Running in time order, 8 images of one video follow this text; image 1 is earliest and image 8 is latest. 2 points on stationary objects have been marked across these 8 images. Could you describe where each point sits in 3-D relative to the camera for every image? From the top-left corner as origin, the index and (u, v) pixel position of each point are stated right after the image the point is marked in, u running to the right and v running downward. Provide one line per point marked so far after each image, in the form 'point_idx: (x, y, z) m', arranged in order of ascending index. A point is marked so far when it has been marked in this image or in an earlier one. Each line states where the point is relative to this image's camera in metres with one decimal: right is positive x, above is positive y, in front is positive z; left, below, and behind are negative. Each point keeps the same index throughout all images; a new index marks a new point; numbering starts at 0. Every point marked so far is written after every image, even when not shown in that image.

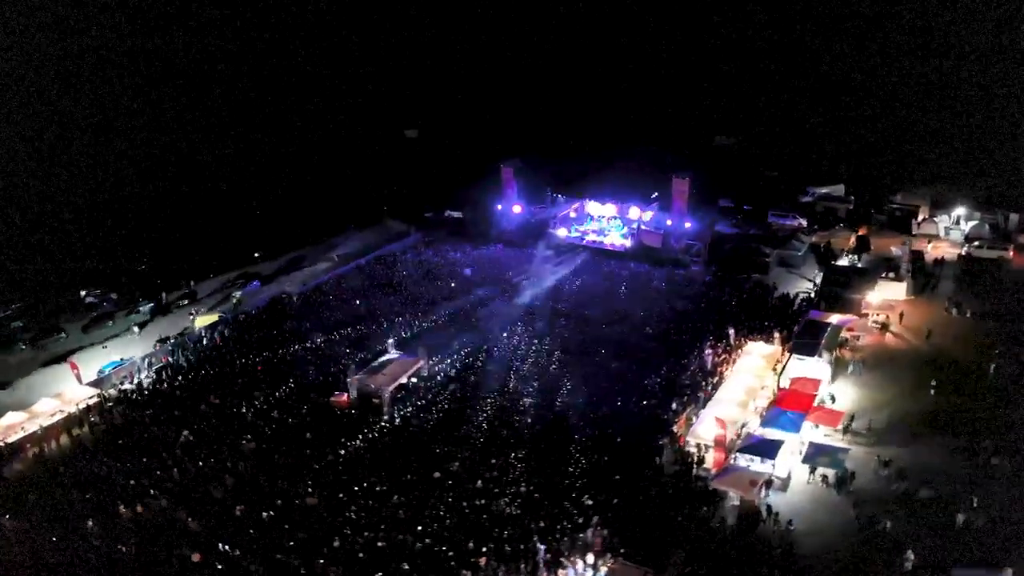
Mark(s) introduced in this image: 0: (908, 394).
0: (+8.6, -2.3, +17.8) m
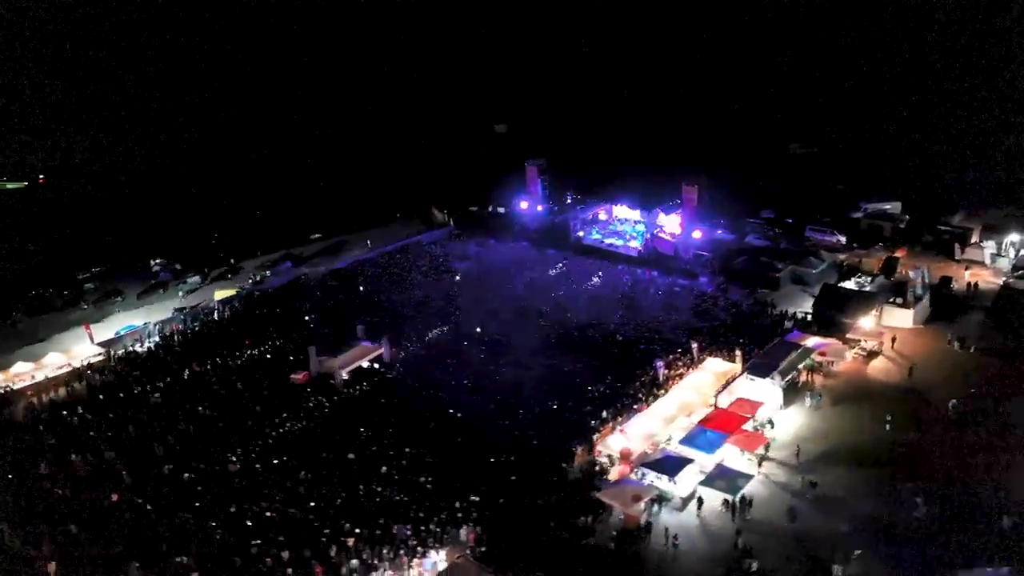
0: (+7.1, -2.9, +16.8) m
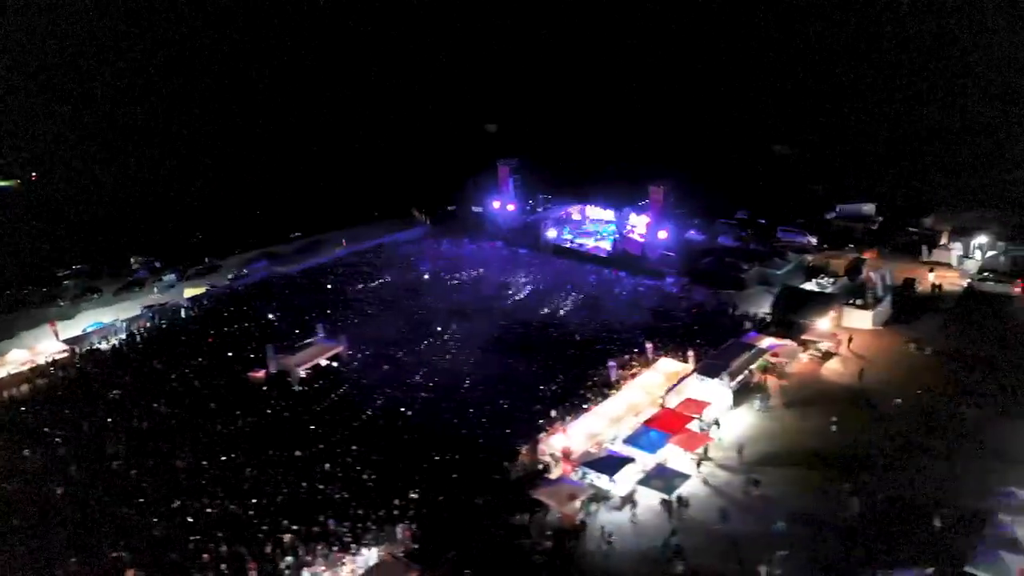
0: (+6.0, -2.9, +16.8) m
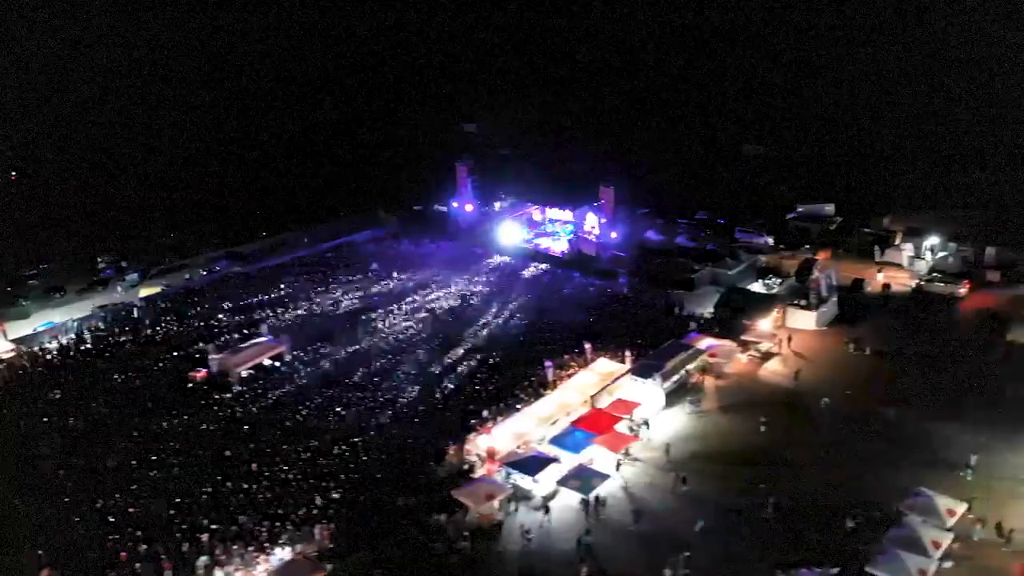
0: (+4.6, -2.9, +16.9) m
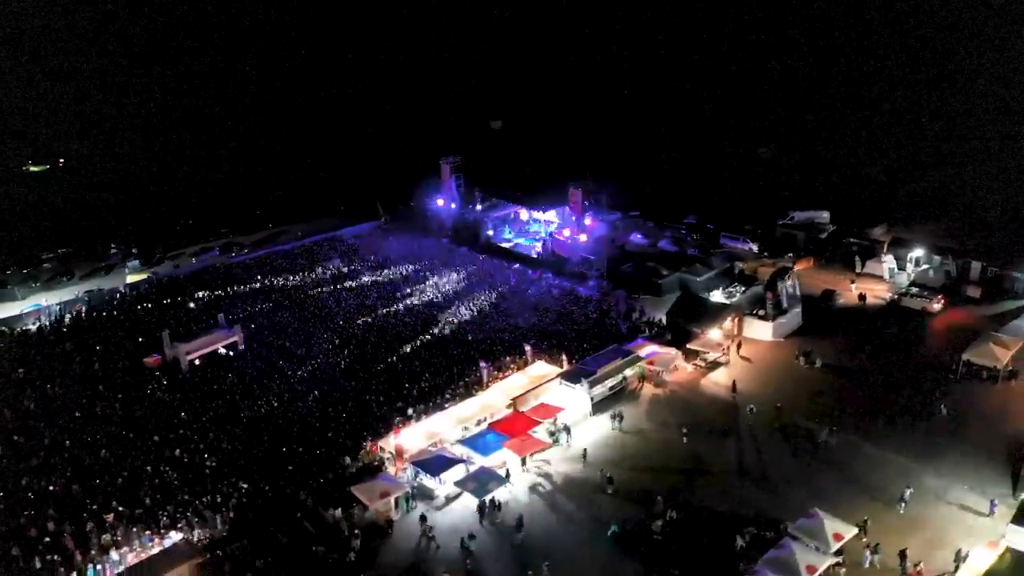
0: (+2.9, -3.1, +16.6) m
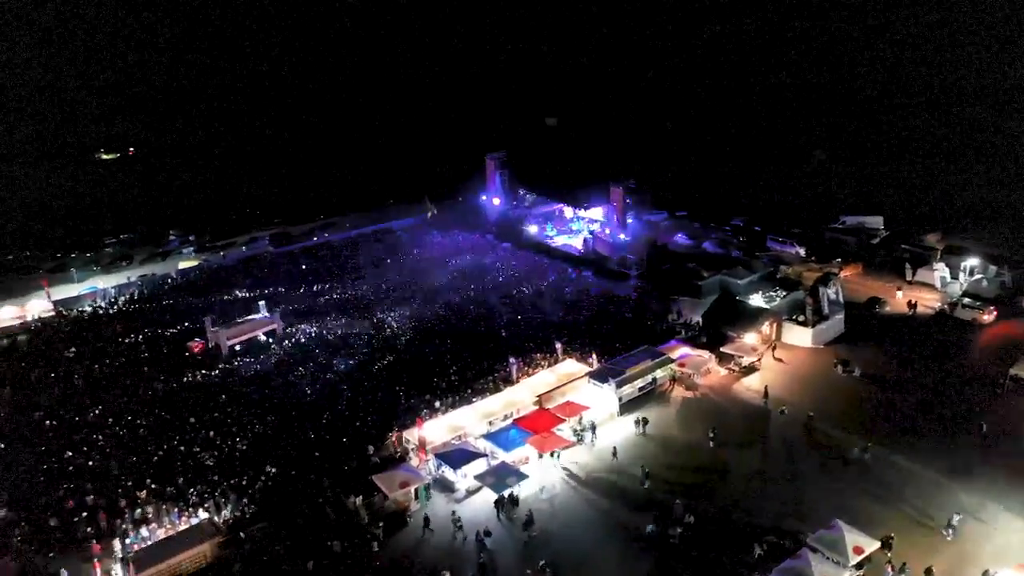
0: (+3.4, -3.1, +16.4) m
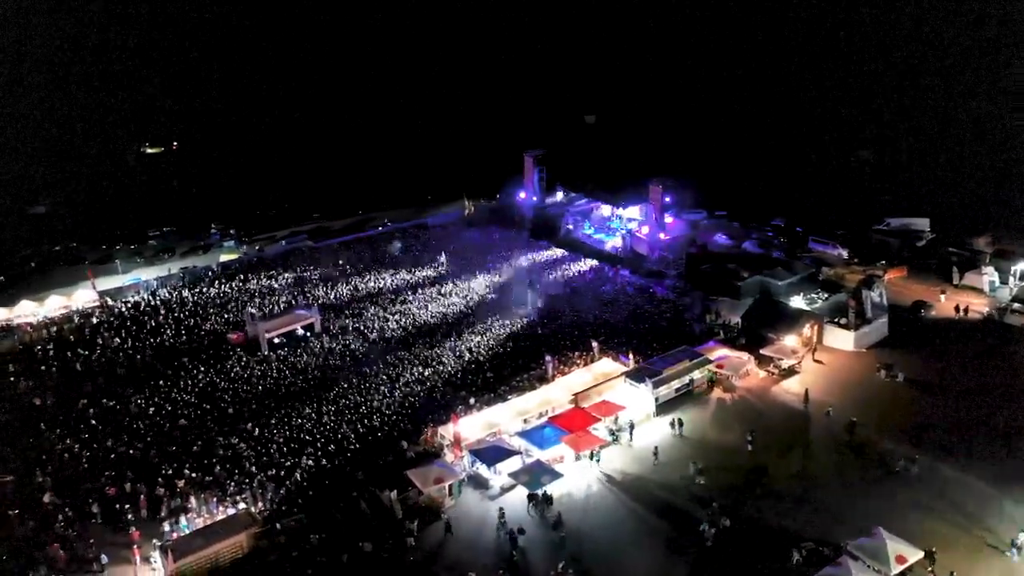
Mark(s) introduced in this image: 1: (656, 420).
0: (+4.1, -3.1, +16.2) m
1: (+3.0, -2.8, +17.2) m
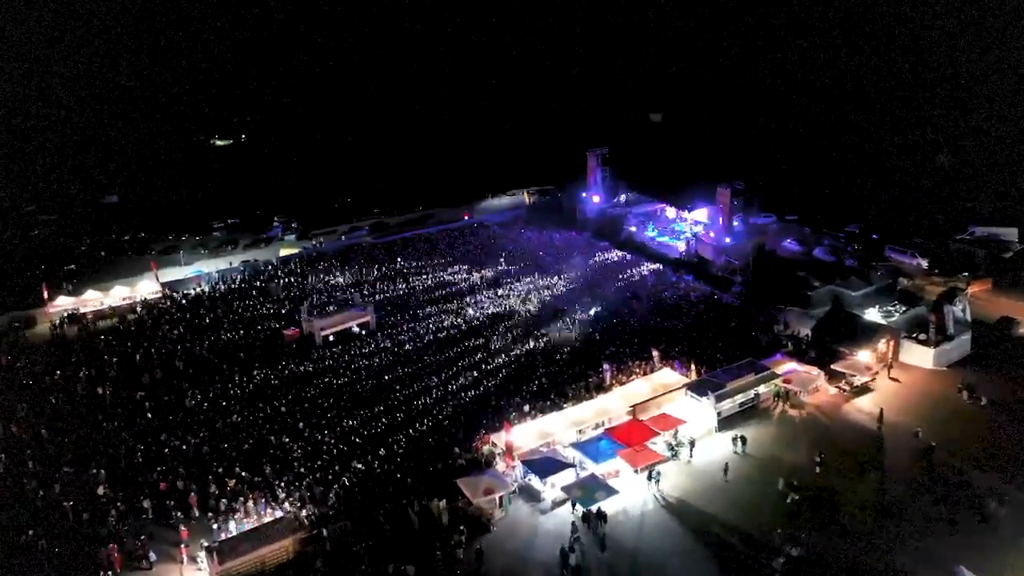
0: (+5.1, -3.3, +15.4) m
1: (+4.1, -2.9, +16.4) m
